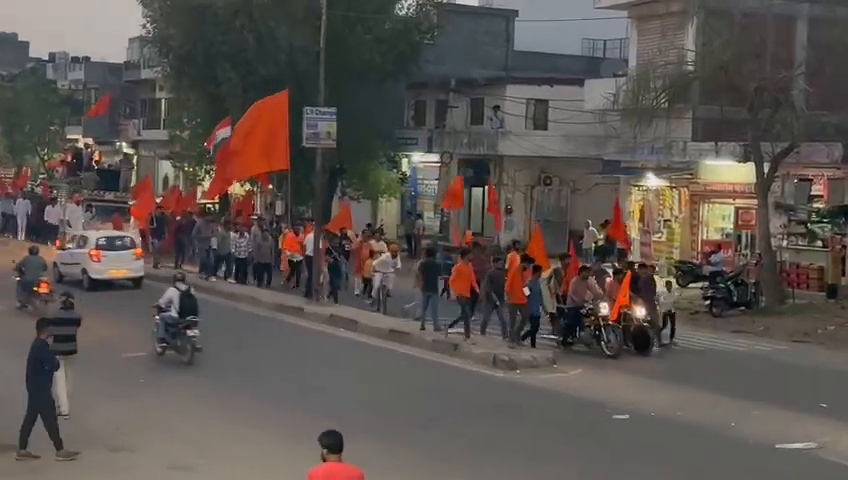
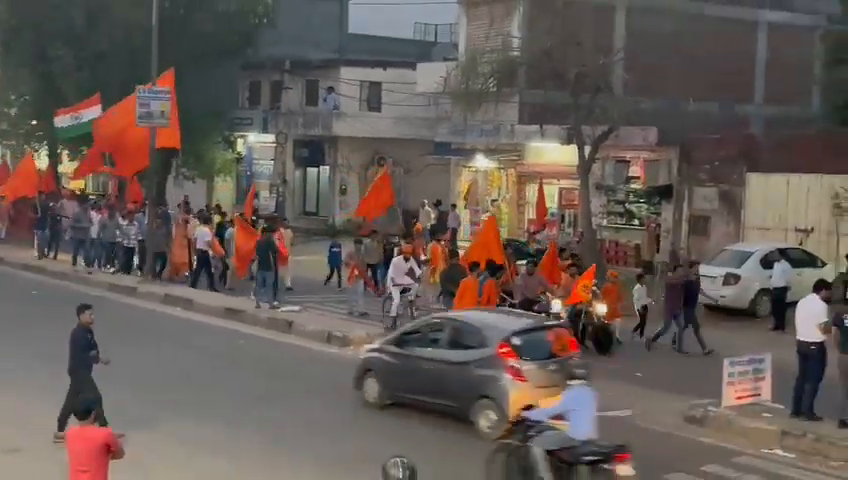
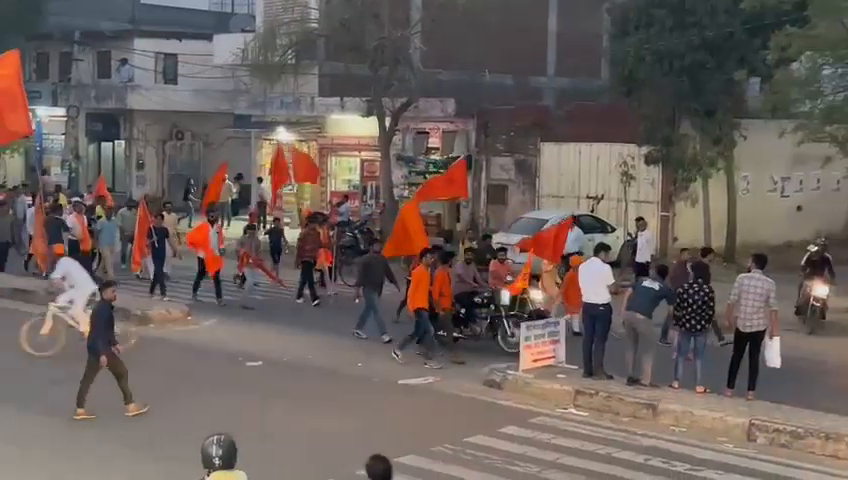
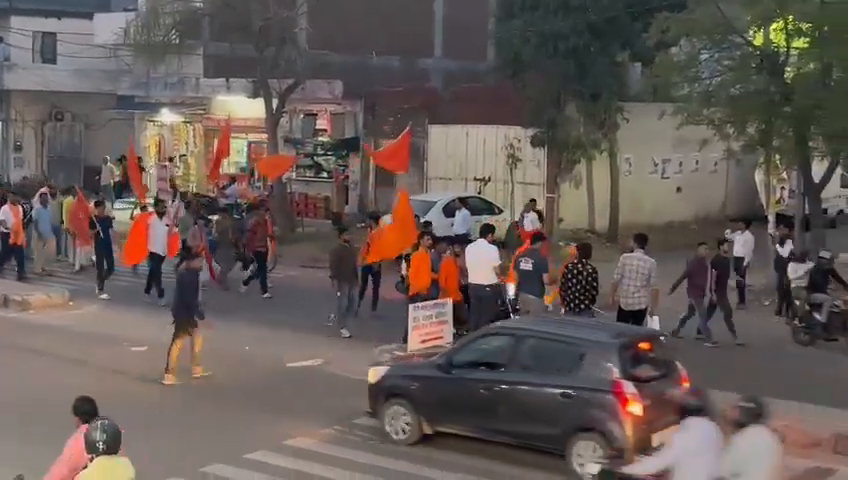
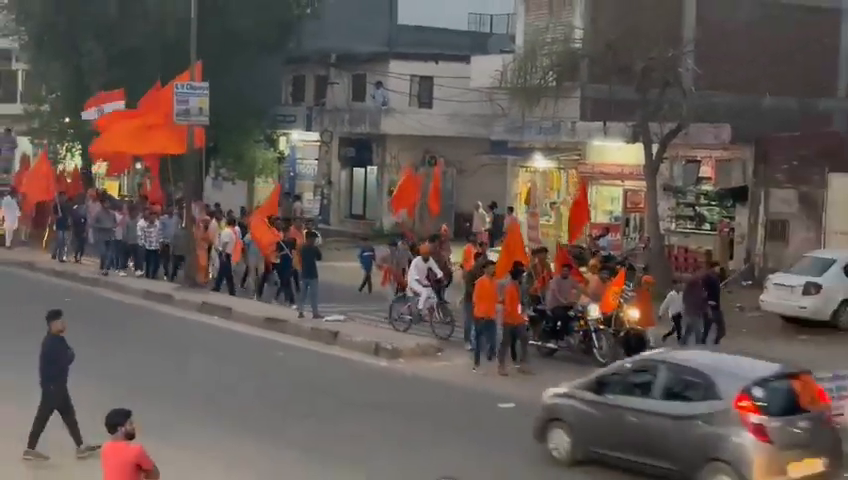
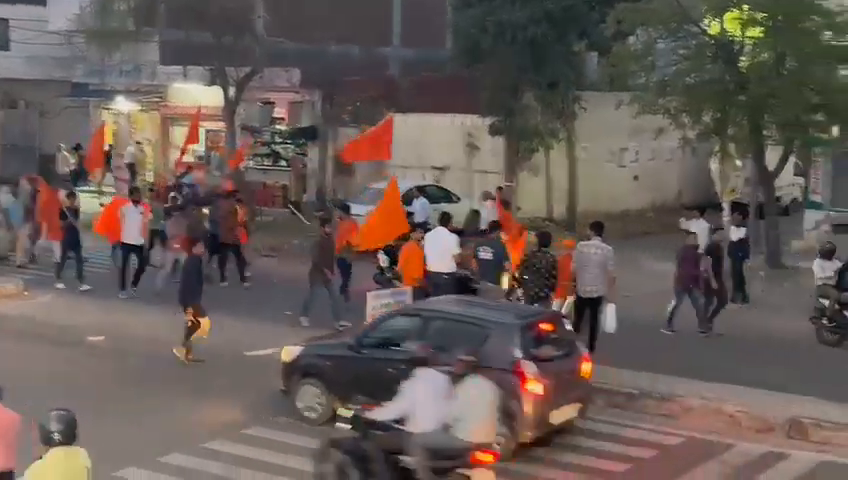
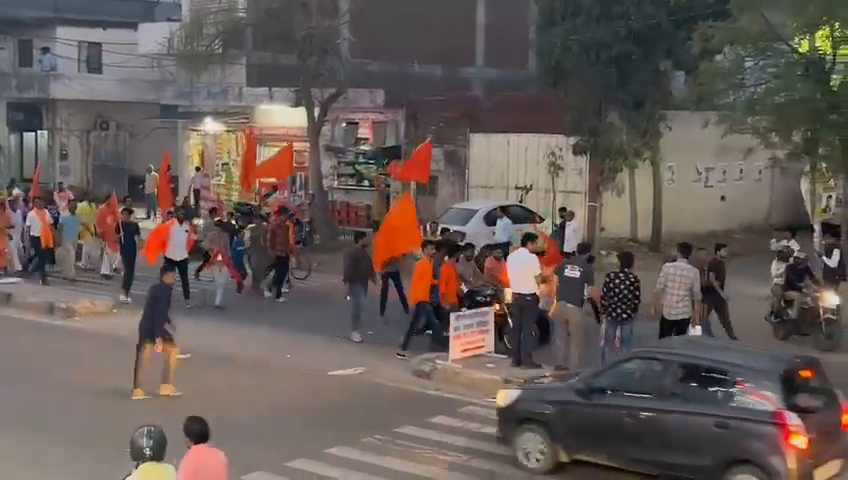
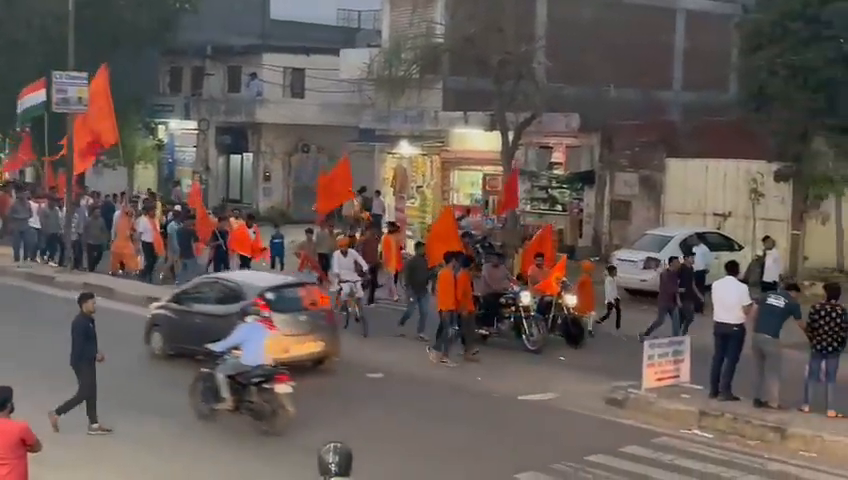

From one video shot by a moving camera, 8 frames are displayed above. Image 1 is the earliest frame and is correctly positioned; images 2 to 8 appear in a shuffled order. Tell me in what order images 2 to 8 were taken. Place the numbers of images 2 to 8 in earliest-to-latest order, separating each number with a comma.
5, 2, 8, 3, 7, 4, 6
